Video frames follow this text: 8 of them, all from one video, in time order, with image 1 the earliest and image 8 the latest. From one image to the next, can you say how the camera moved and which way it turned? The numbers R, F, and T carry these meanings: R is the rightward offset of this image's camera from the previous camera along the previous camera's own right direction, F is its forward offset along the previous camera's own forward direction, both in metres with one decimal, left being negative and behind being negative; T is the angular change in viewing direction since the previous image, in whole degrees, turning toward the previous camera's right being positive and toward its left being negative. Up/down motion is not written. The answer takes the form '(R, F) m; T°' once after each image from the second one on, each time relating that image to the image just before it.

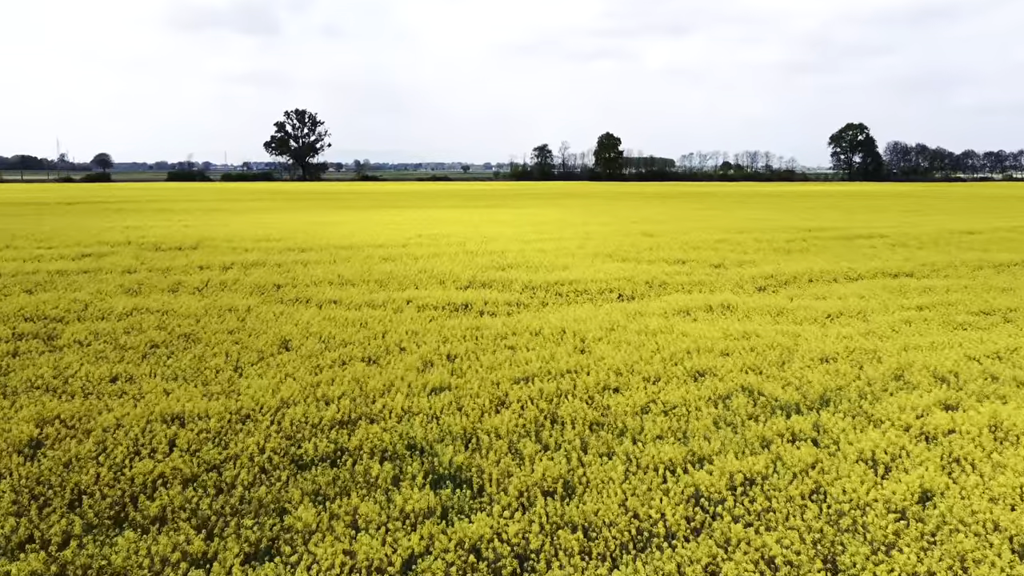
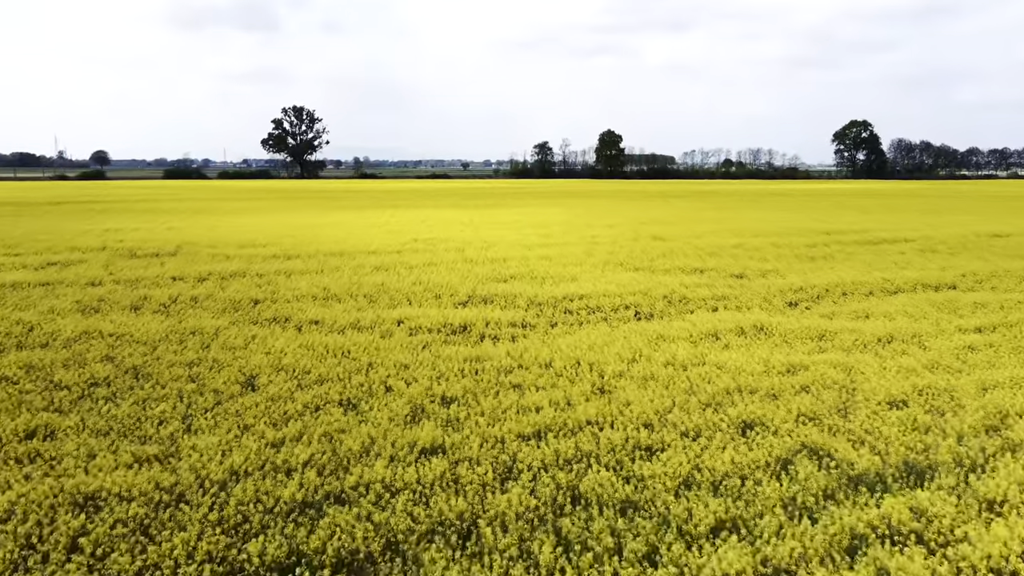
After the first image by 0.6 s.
(0.0, +0.8) m; 0°
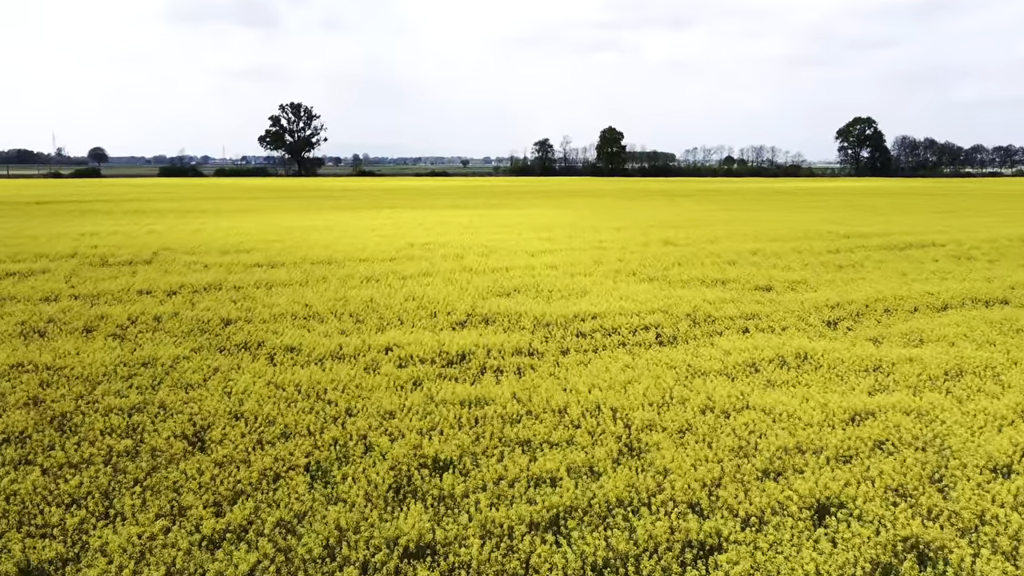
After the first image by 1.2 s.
(0.0, +0.8) m; 0°
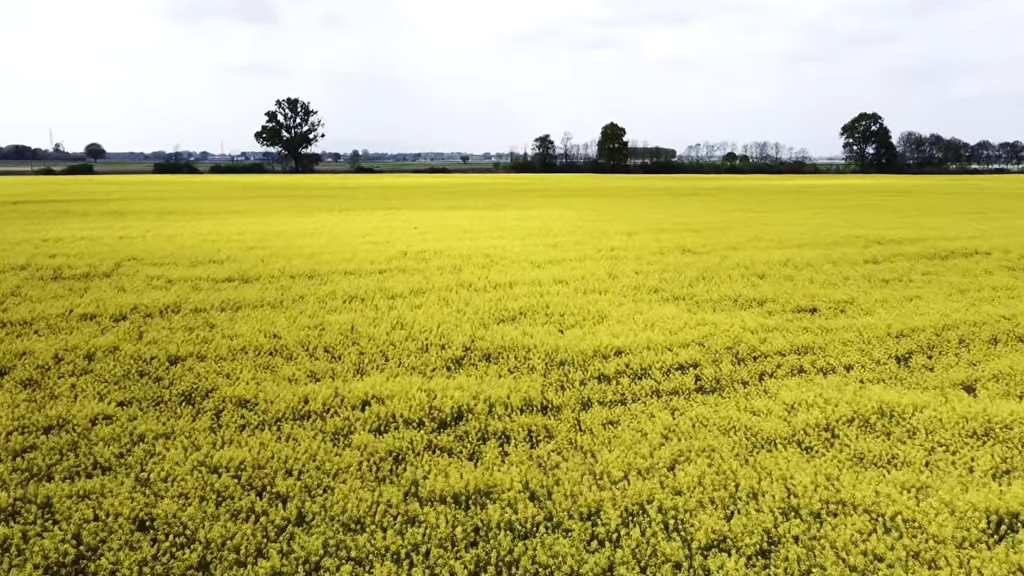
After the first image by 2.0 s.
(-0.1, +1.1) m; 0°
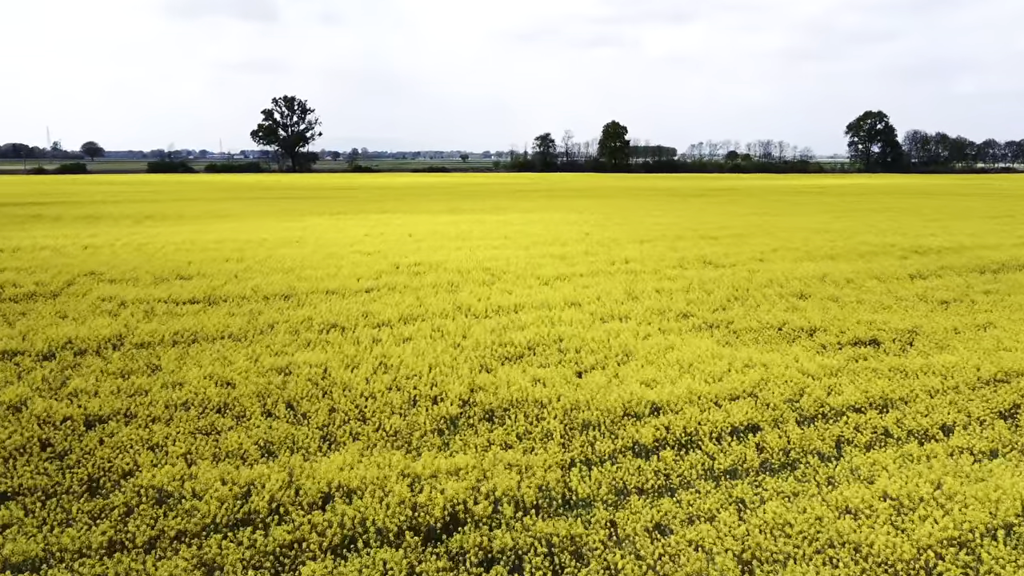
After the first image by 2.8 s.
(-0.1, +1.1) m; 0°
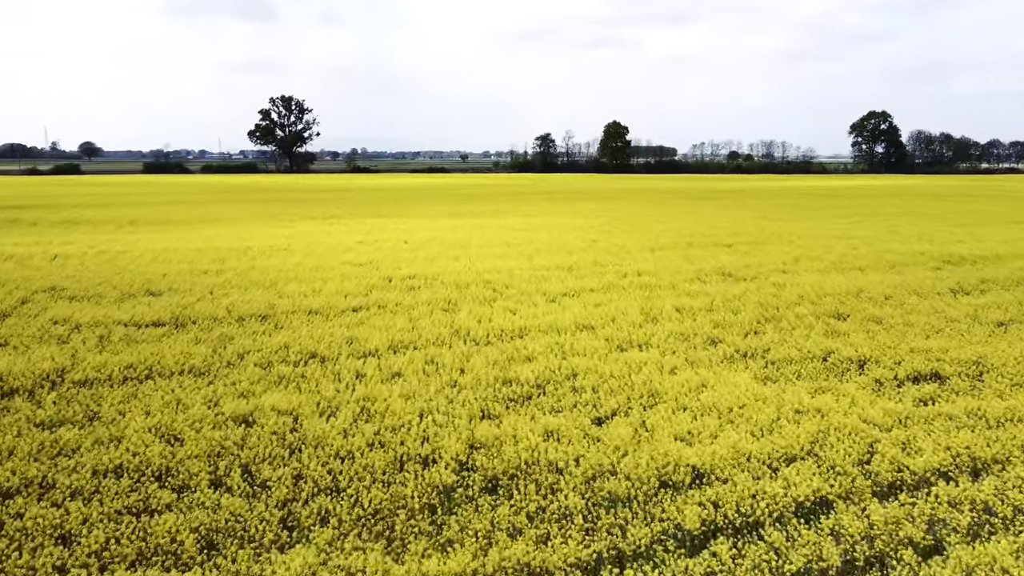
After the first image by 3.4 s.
(-0.1, +0.8) m; 0°
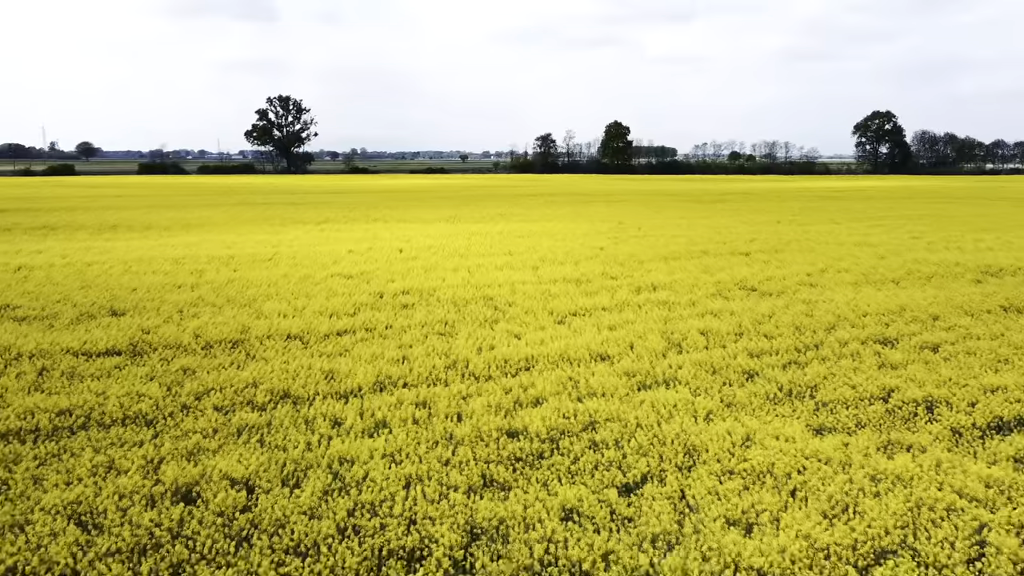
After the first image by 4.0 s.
(-0.1, +0.9) m; 0°
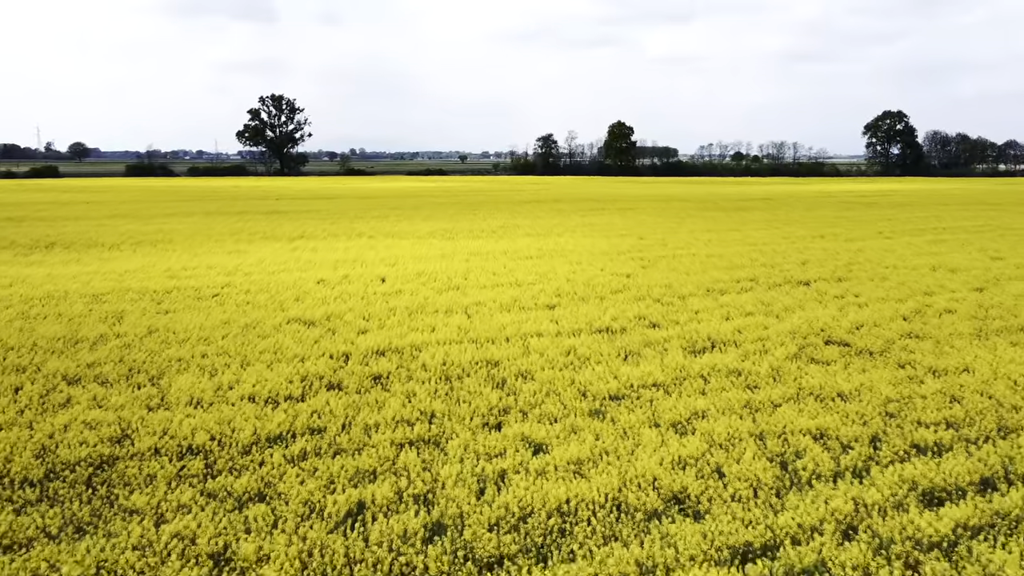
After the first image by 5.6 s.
(-0.1, +2.3) m; 0°
